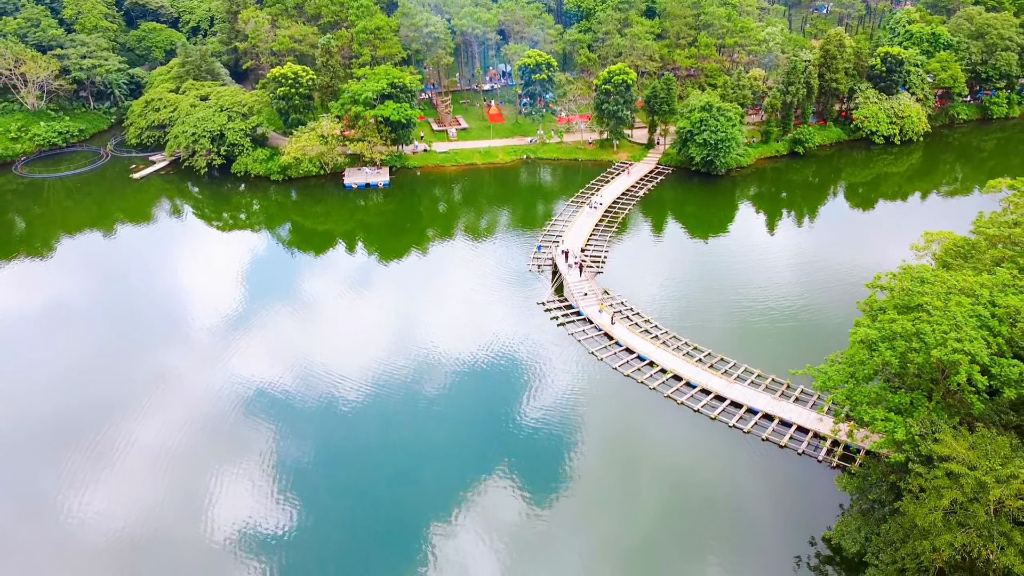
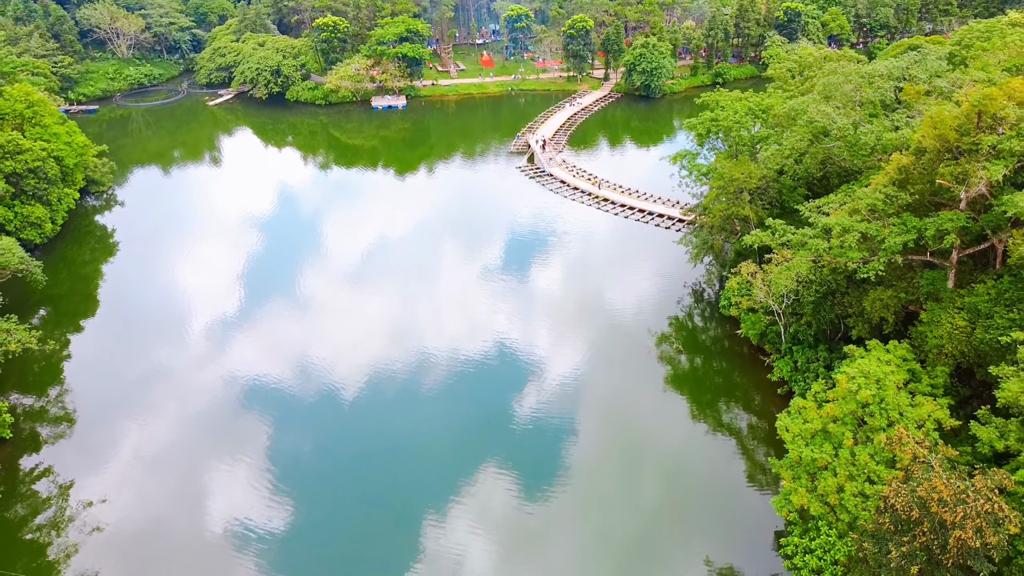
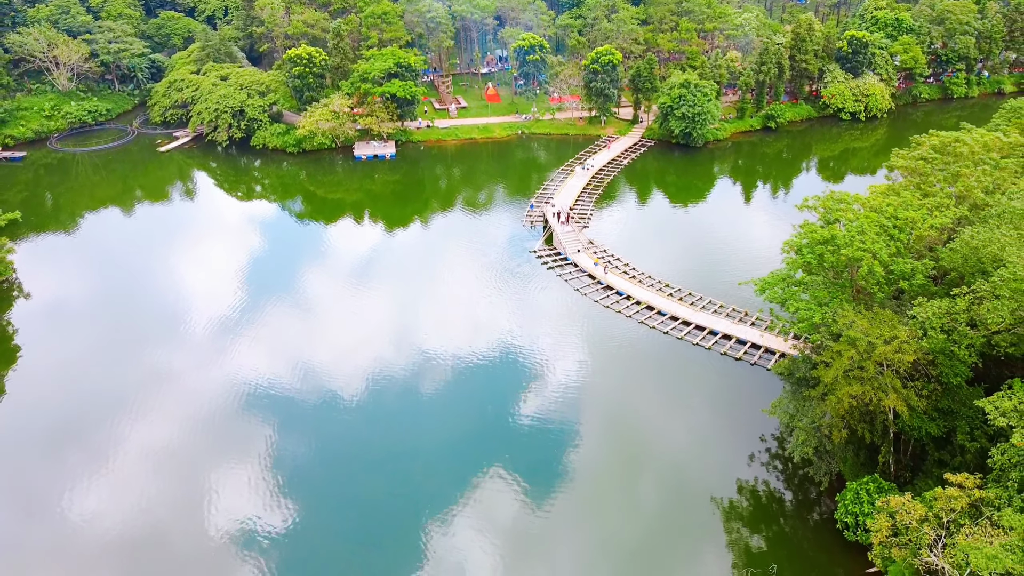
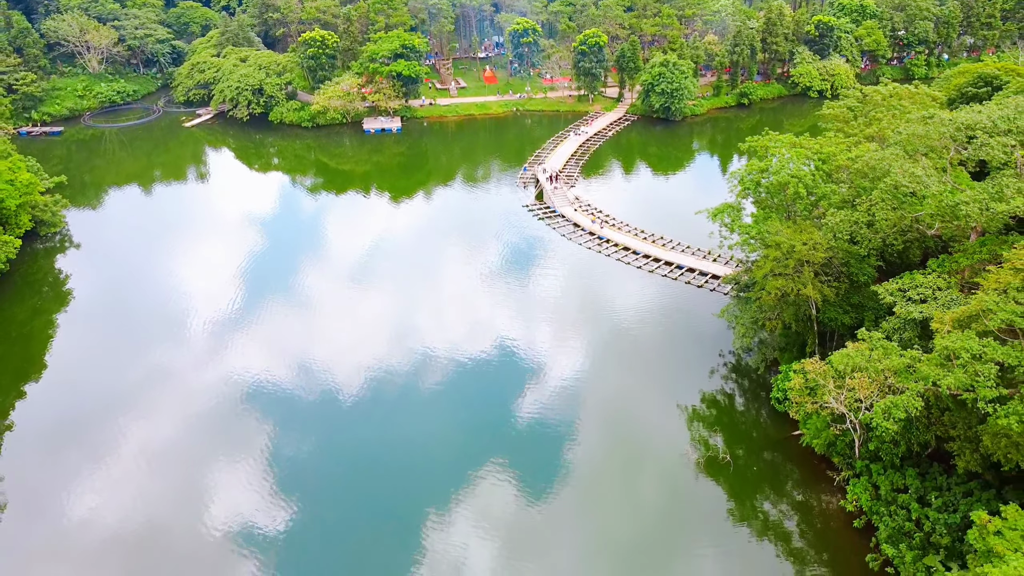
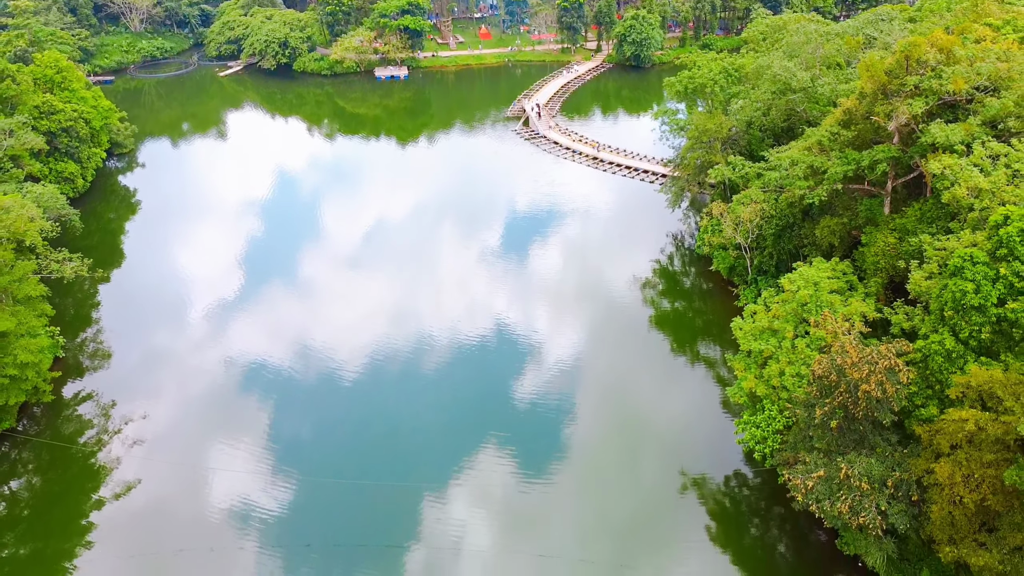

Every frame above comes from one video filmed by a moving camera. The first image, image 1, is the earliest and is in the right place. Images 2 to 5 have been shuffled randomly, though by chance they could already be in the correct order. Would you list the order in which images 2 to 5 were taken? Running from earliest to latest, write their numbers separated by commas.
3, 4, 2, 5
